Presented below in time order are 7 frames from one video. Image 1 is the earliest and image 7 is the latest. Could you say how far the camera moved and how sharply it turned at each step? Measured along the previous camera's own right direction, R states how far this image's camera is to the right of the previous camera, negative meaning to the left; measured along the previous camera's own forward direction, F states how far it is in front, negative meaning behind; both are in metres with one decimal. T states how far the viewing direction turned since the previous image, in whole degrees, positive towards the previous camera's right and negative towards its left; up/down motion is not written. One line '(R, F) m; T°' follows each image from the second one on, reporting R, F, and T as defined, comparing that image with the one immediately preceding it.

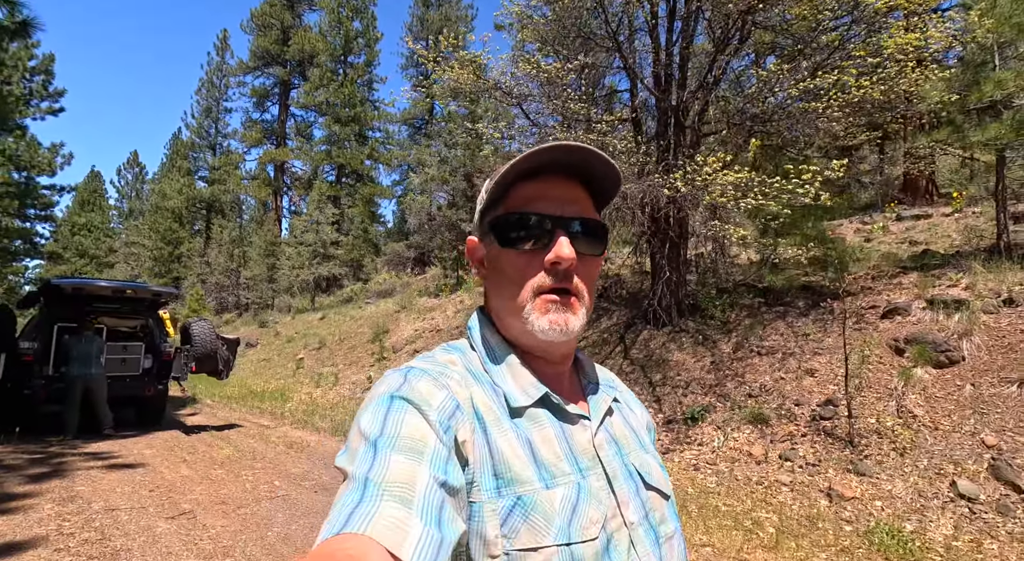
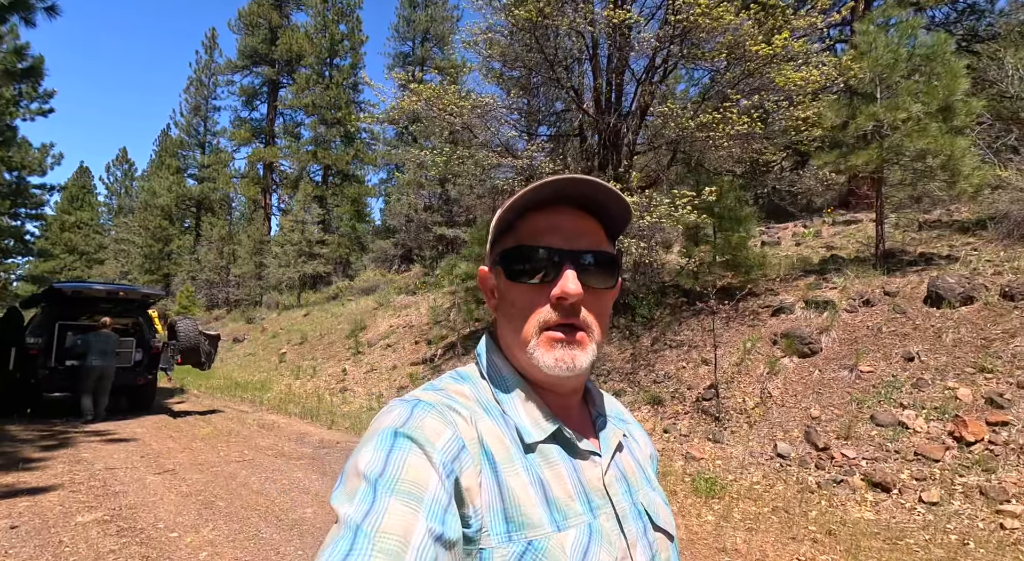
(+0.8, -1.3) m; +1°
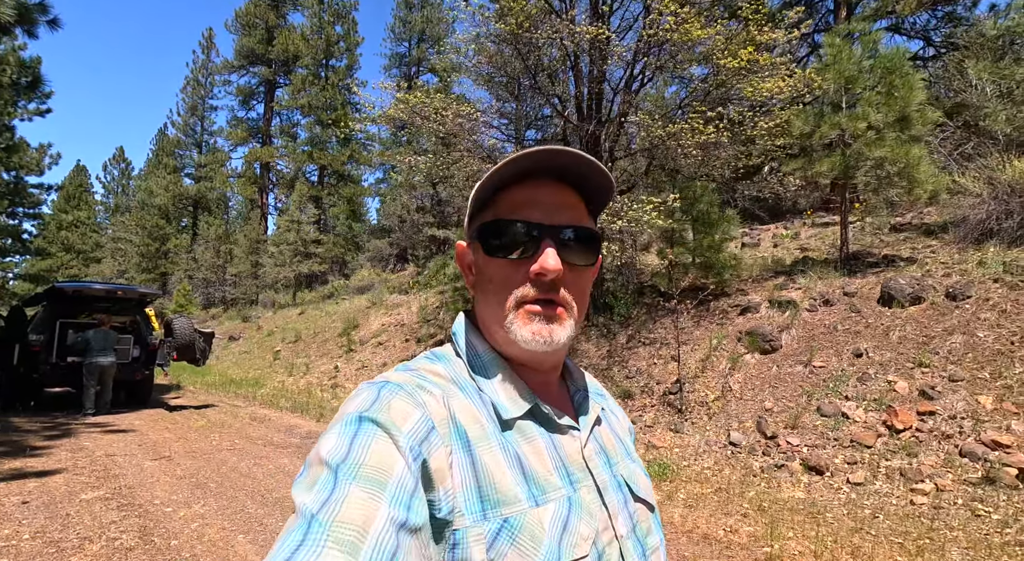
(+0.3, -0.5) m; 0°
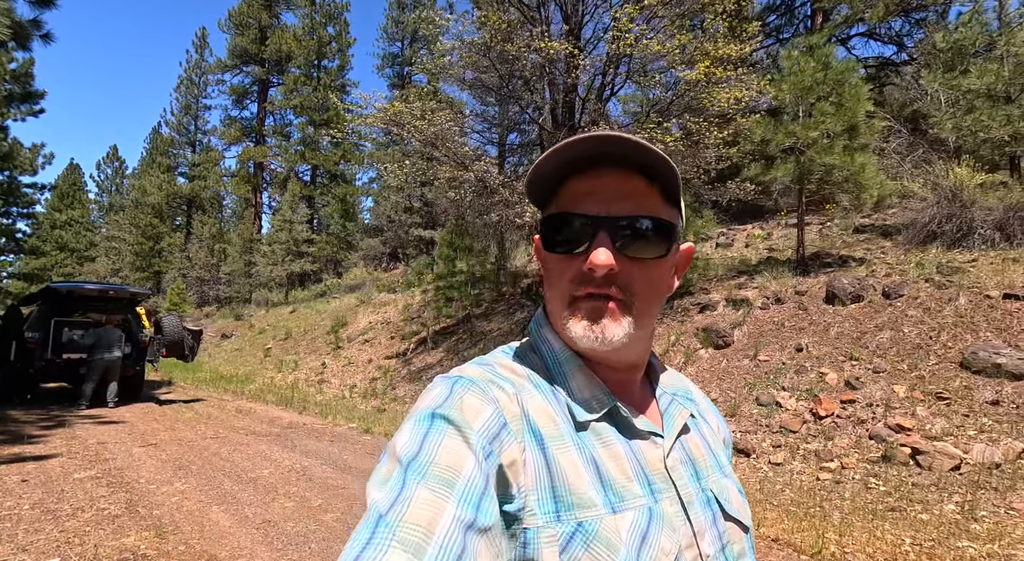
(+0.4, -0.5) m; 0°
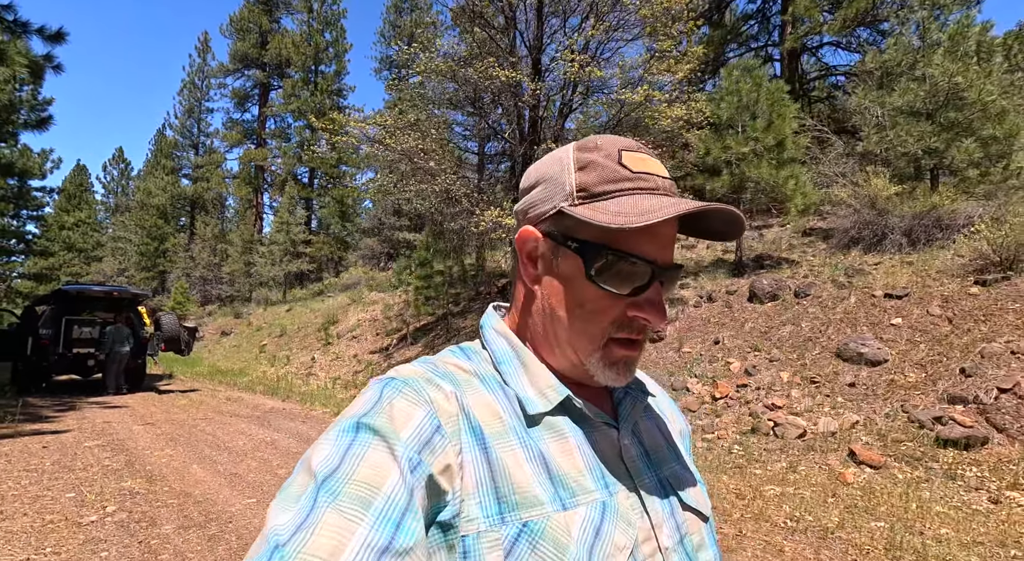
(+0.8, -1.1) m; 0°
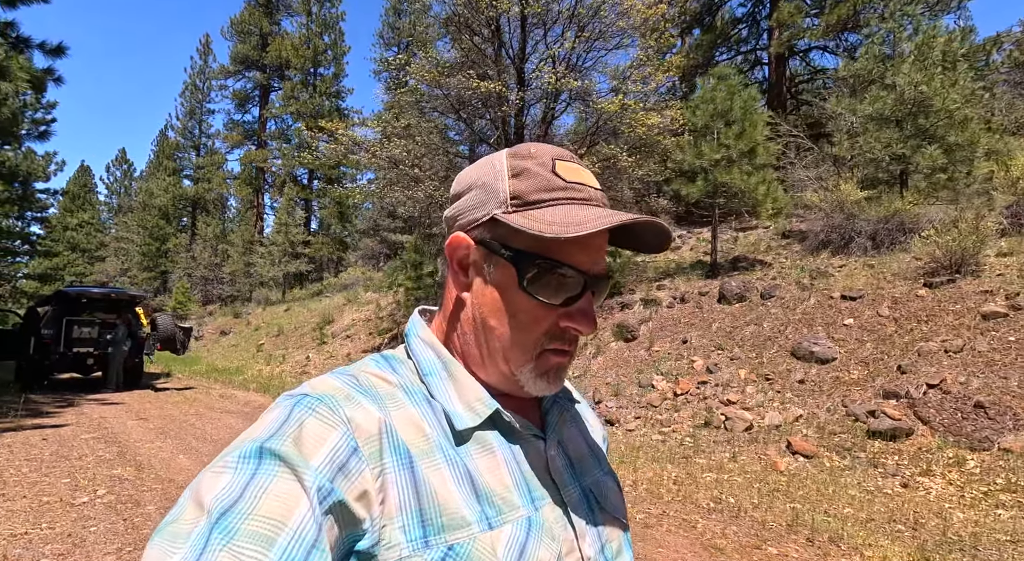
(+0.4, -0.4) m; 0°
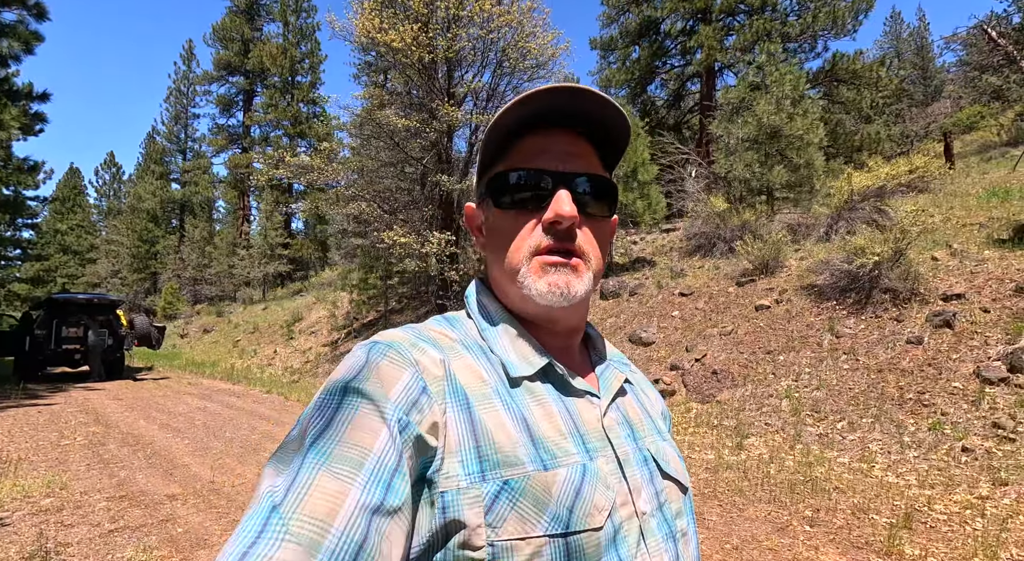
(+1.6, -2.1) m; 0°
